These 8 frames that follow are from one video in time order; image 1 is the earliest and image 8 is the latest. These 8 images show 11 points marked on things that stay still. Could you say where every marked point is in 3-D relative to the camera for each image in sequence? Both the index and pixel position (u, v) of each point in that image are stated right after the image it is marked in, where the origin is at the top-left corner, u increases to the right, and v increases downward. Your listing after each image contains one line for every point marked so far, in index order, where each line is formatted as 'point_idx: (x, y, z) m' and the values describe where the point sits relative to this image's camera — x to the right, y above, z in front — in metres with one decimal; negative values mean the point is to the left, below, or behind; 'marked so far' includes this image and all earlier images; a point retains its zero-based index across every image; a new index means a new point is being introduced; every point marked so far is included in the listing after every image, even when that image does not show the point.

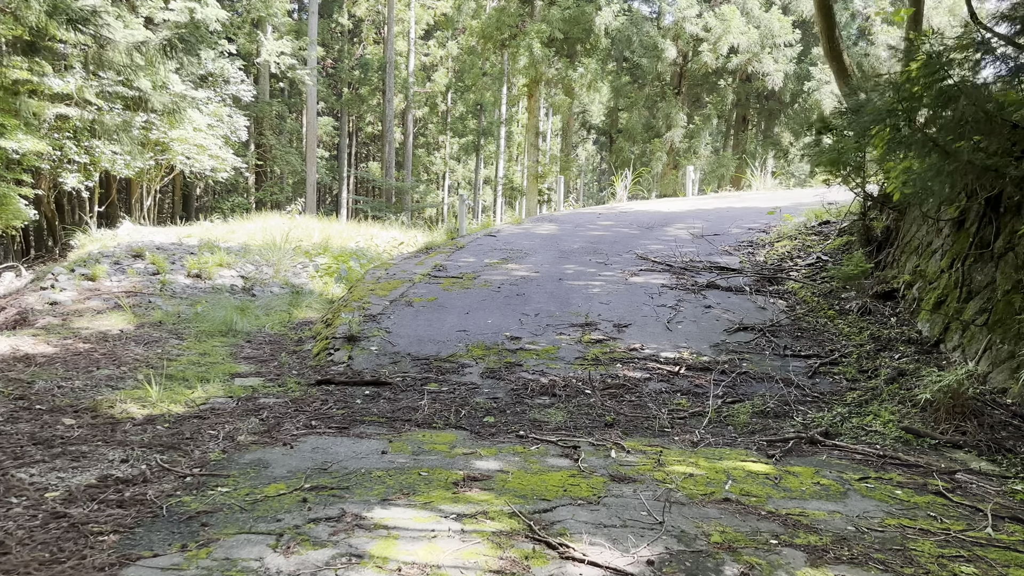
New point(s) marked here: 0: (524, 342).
0: (+0.1, -0.4, +6.2) m
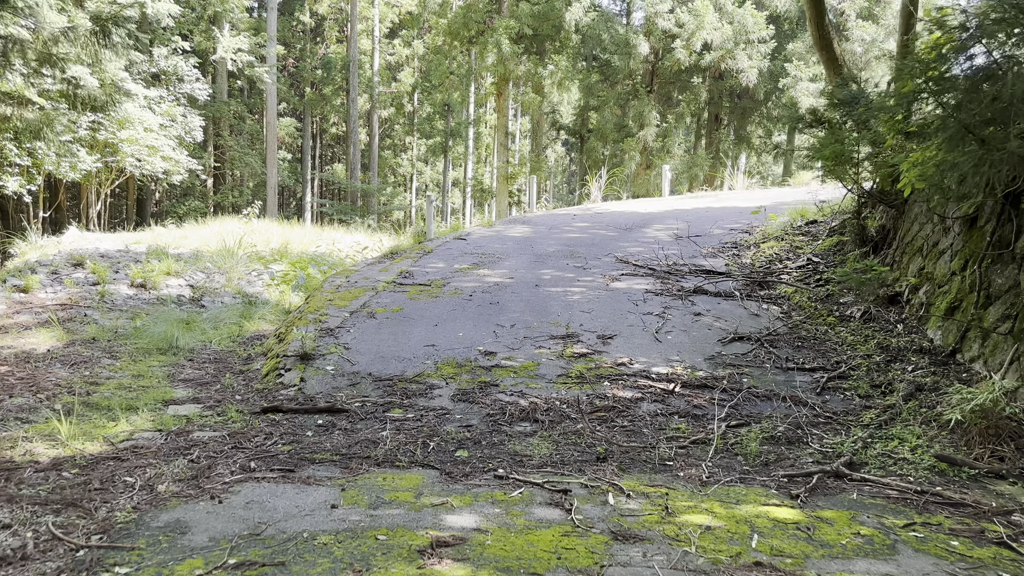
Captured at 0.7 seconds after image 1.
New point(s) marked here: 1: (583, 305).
0: (-0.1, -0.5, +5.6) m
1: (+0.6, -0.2, +7.0) m
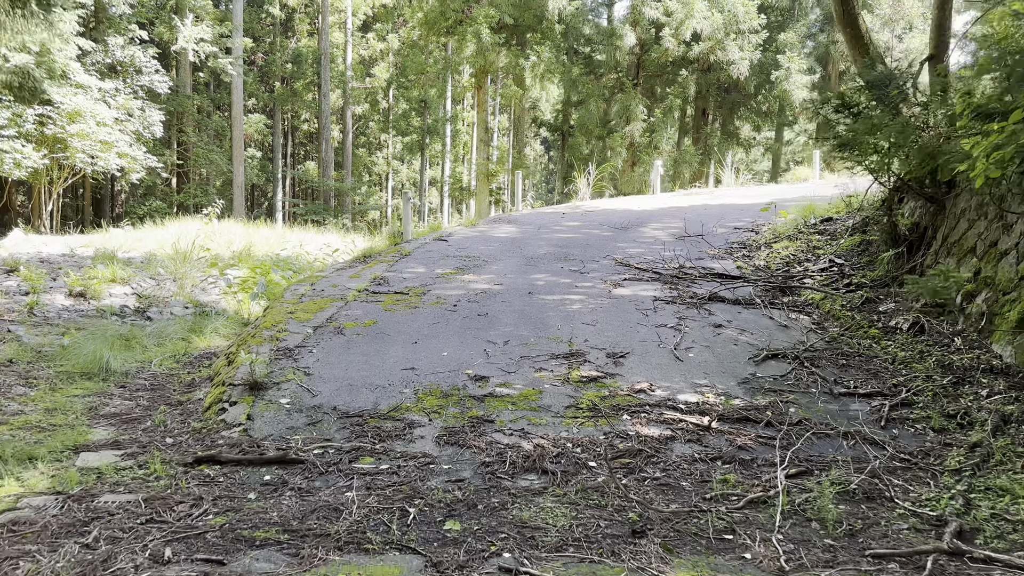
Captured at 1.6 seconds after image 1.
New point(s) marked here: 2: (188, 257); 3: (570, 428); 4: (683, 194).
0: (-0.1, -0.6, +4.6) m
1: (+0.6, -0.2, +6.0) m
2: (-4.3, +0.4, +10.4) m
3: (+0.3, -0.7, +4.0) m
4: (+3.0, +1.6, +13.8) m
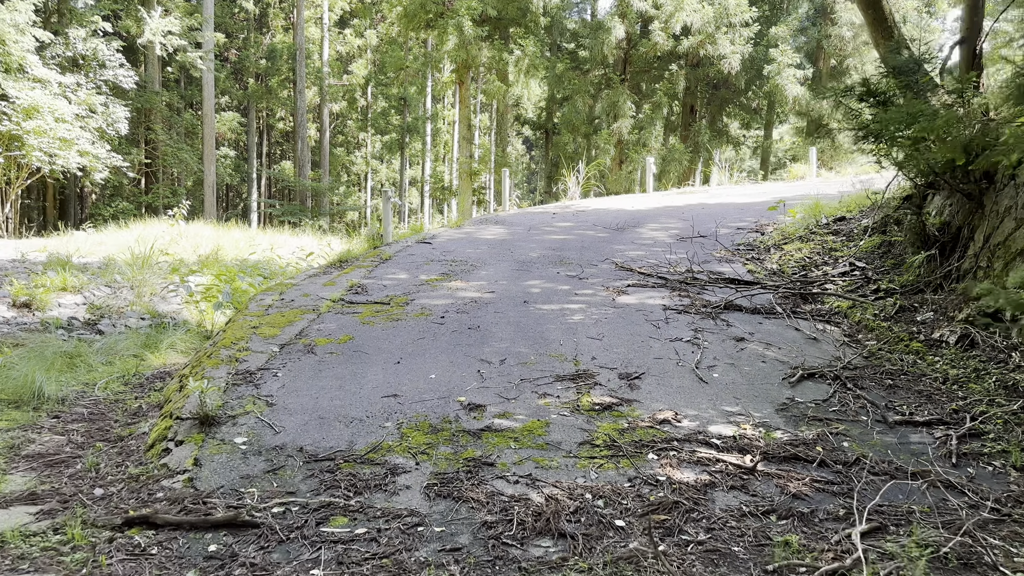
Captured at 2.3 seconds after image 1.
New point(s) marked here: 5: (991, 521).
0: (-0.1, -0.6, +3.9) m
1: (+0.5, -0.3, +5.4) m
2: (-4.4, +0.3, +9.6) m
3: (+0.3, -0.8, +3.3) m
4: (+2.7, +1.6, +13.2) m
5: (+1.8, -0.9, +3.0) m
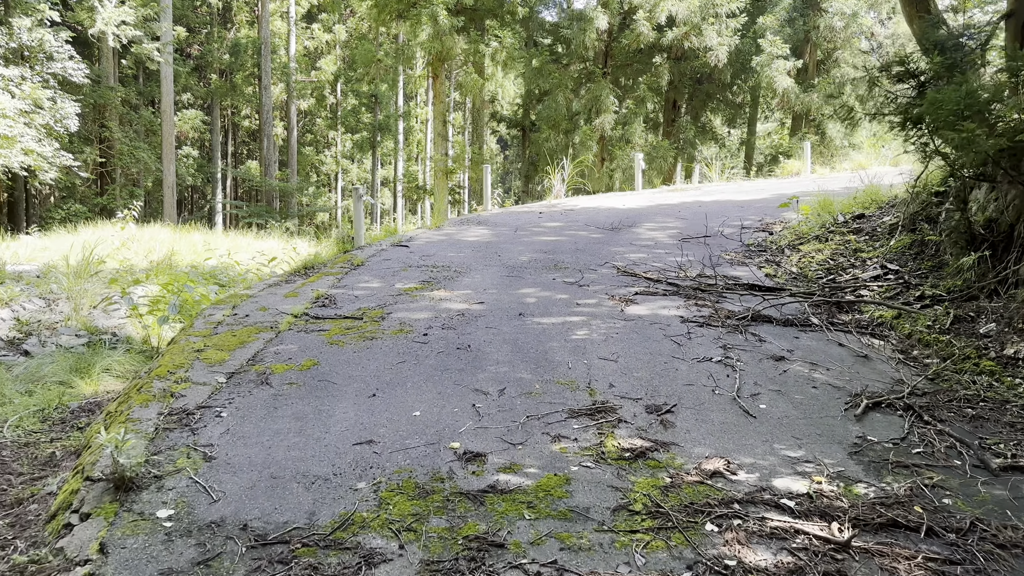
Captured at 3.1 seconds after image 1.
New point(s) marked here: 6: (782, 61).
0: (-0.1, -0.7, +3.1) m
1: (+0.5, -0.3, +4.5) m
2: (-4.6, +0.2, +8.6) m
3: (+0.4, -0.8, +2.5) m
4: (+2.4, +1.5, +12.5) m
5: (+1.9, -0.9, +2.2) m
6: (+5.6, +4.7, +16.4) m
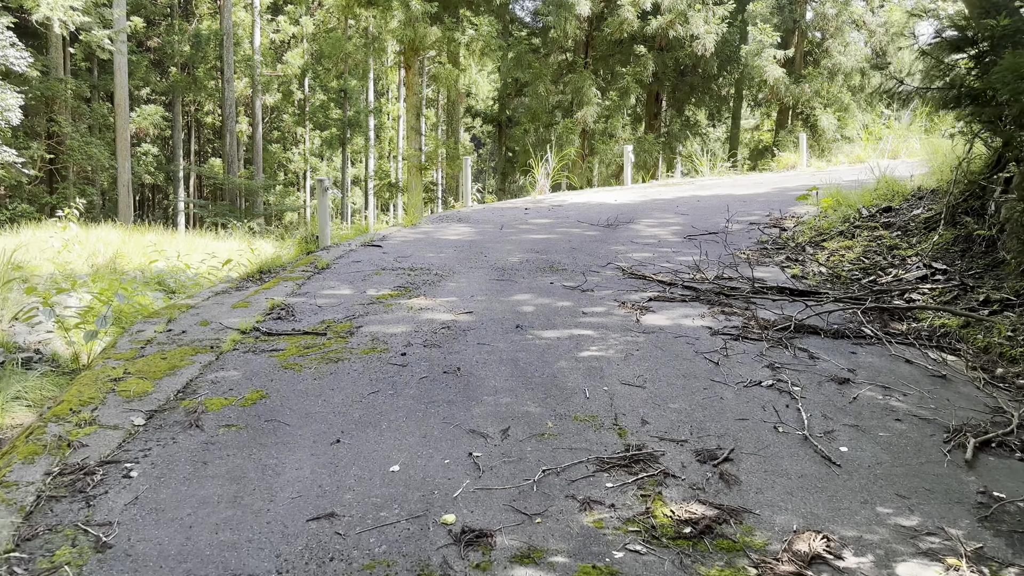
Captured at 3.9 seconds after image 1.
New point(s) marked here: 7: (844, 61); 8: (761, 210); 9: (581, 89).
0: (0.0, -0.7, +2.2) m
1: (+0.5, -0.4, +3.7) m
2: (-4.7, +0.1, +7.6) m
3: (+0.4, -0.9, +1.6) m
4: (+2.1, +1.5, +11.7) m
5: (+1.9, -0.9, +1.4) m
6: (+5.1, +4.7, +15.7) m
7: (+6.6, +4.5, +15.8) m
8: (+2.6, +0.8, +8.3) m
9: (+1.4, +4.1, +16.5) m
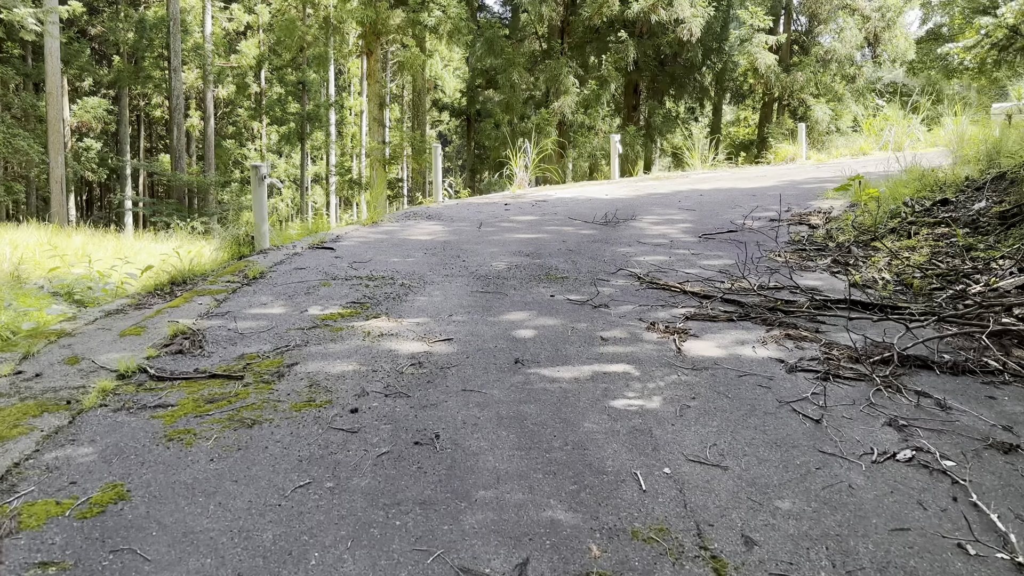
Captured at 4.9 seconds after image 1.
0: (+0.1, -0.8, +1.0) m
1: (+0.5, -0.5, +2.5) m
2: (-4.9, 0.0, +6.2) m
3: (+0.5, -0.9, +0.4) m
4: (+1.8, +1.4, +10.5) m
5: (+2.1, -1.0, +0.2) m
6: (+4.6, +4.6, +14.7) m
7: (+6.1, +4.5, +14.9) m
8: (+2.4, +0.8, +7.2) m
9: (+0.9, +4.1, +15.3) m
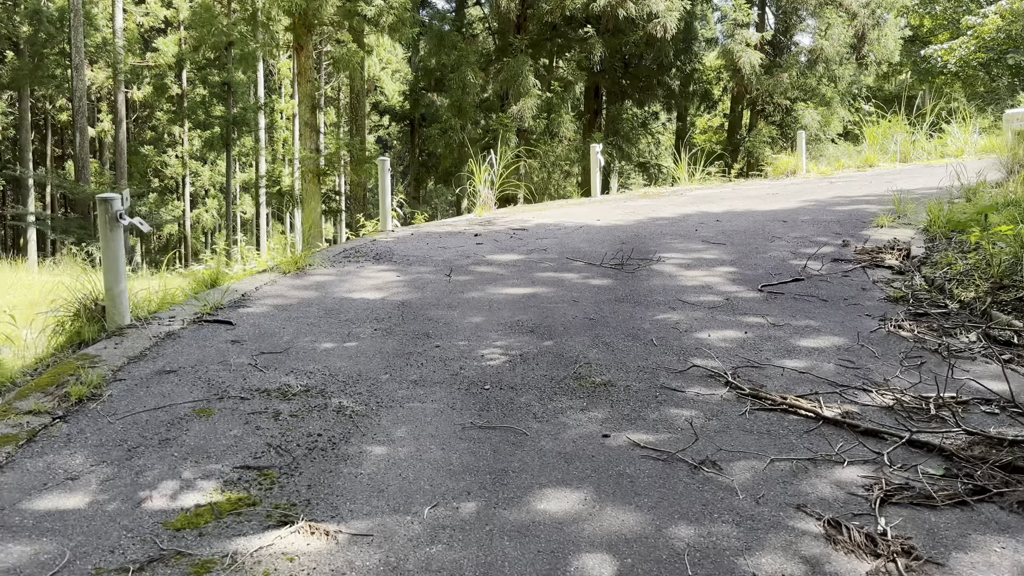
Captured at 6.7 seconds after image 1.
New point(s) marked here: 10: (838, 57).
0: (+0.4, -1.2, -0.8) m
1: (+0.7, -0.8, +0.7) m
2: (-4.9, -0.5, +4.0) m
3: (+0.9, -1.3, -1.3) m
4: (+1.4, +1.0, +8.8) m
5: (+2.4, -1.4, -1.4) m
6: (+3.8, +4.2, +13.3) m
7: (+5.3, +4.1, +13.5) m
8: (+2.2, +0.4, +5.6) m
9: (+0.1, +3.6, +13.6) m
10: (+5.6, +4.0, +13.7) m
